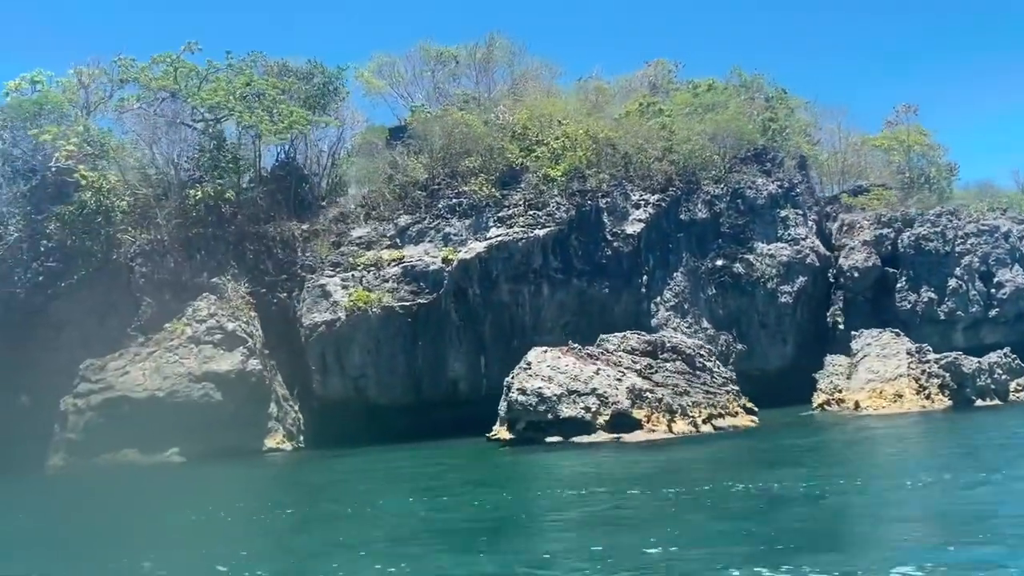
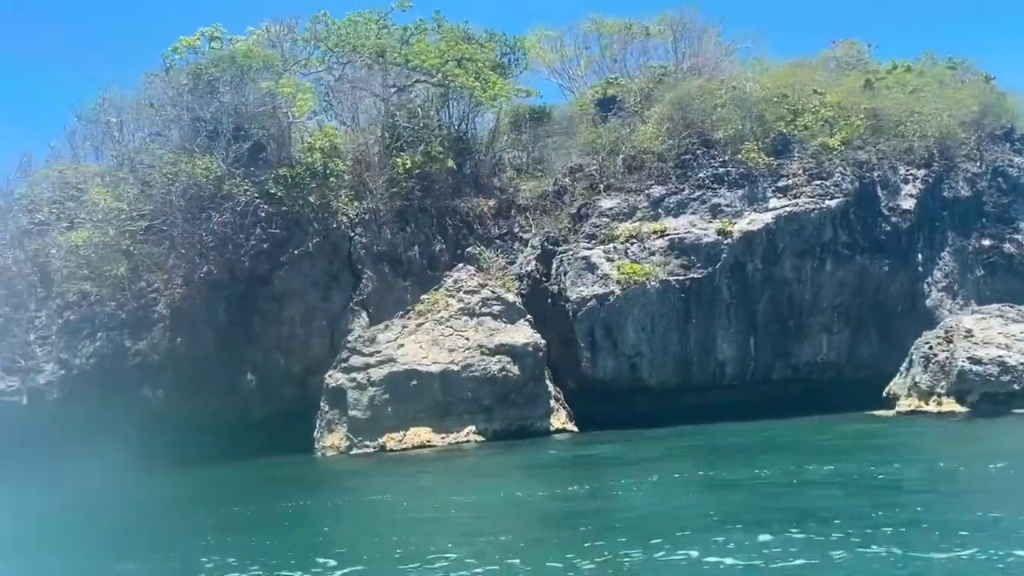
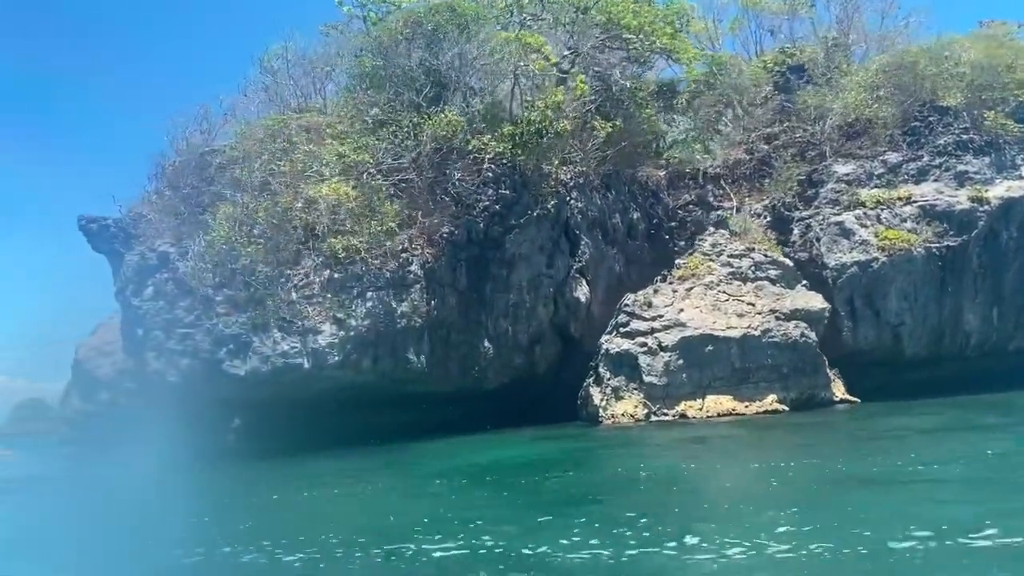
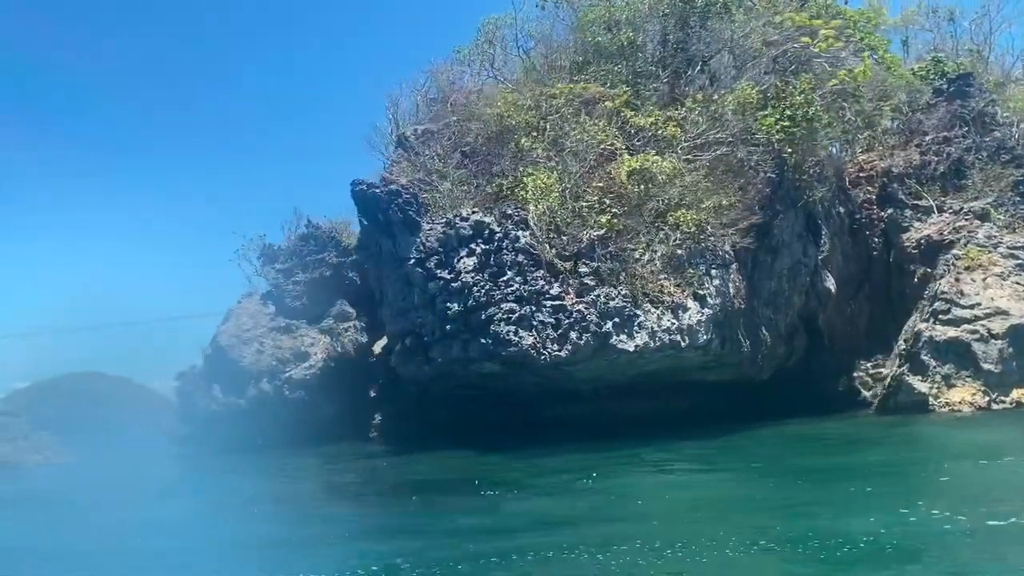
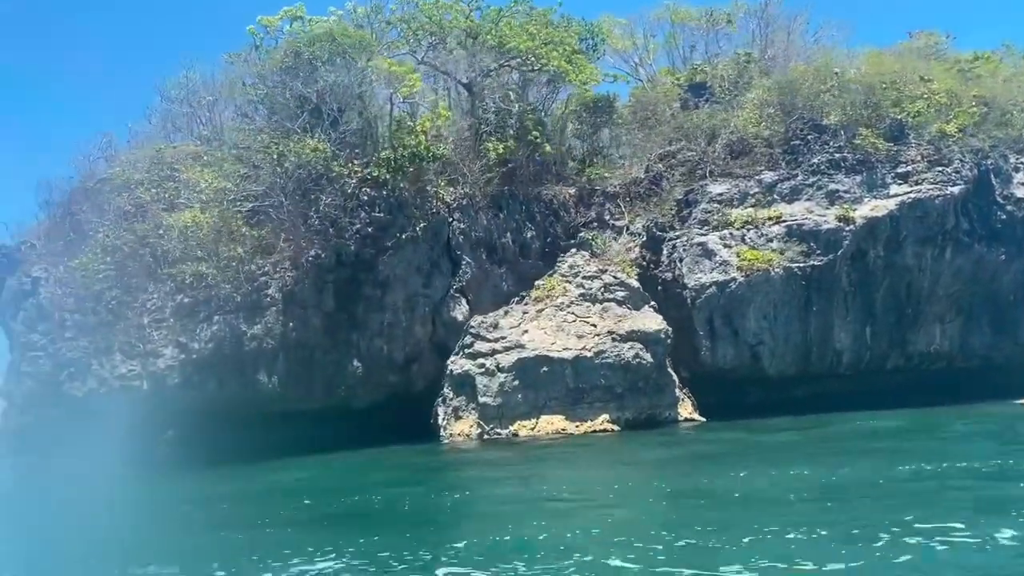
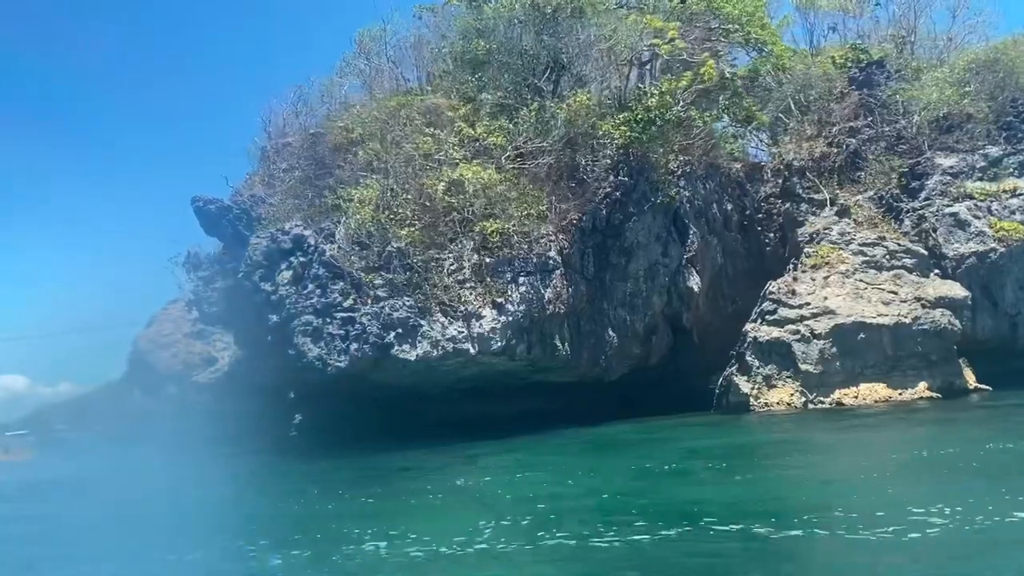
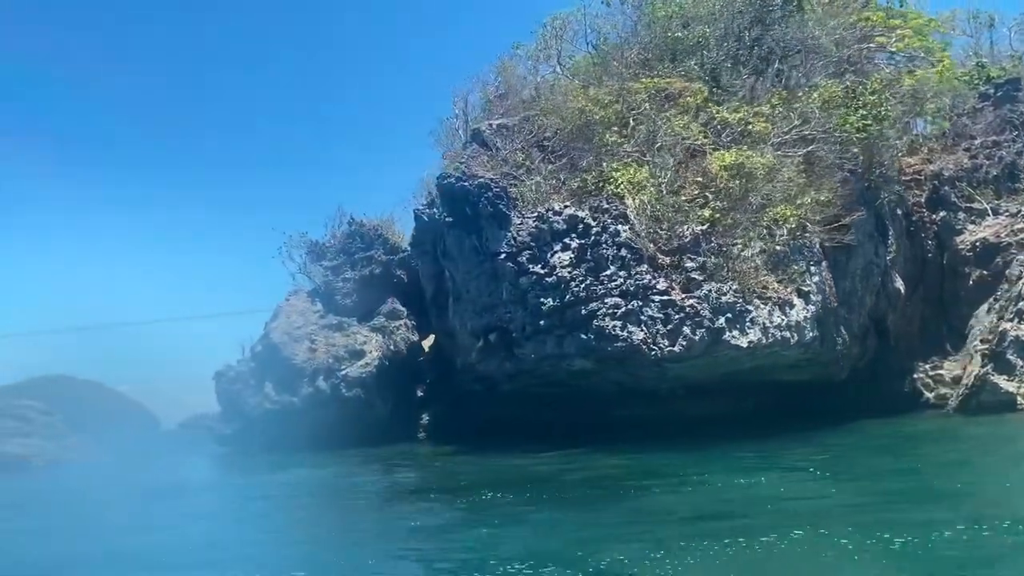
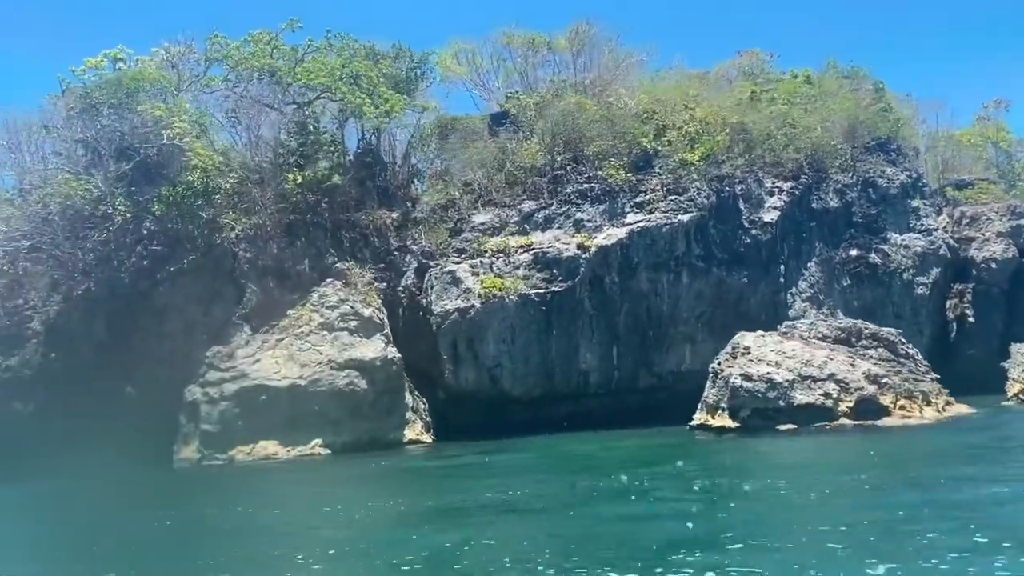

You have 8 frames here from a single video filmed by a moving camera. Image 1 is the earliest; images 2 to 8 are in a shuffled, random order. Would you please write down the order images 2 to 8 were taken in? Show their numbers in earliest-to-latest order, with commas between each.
8, 2, 5, 3, 6, 4, 7
